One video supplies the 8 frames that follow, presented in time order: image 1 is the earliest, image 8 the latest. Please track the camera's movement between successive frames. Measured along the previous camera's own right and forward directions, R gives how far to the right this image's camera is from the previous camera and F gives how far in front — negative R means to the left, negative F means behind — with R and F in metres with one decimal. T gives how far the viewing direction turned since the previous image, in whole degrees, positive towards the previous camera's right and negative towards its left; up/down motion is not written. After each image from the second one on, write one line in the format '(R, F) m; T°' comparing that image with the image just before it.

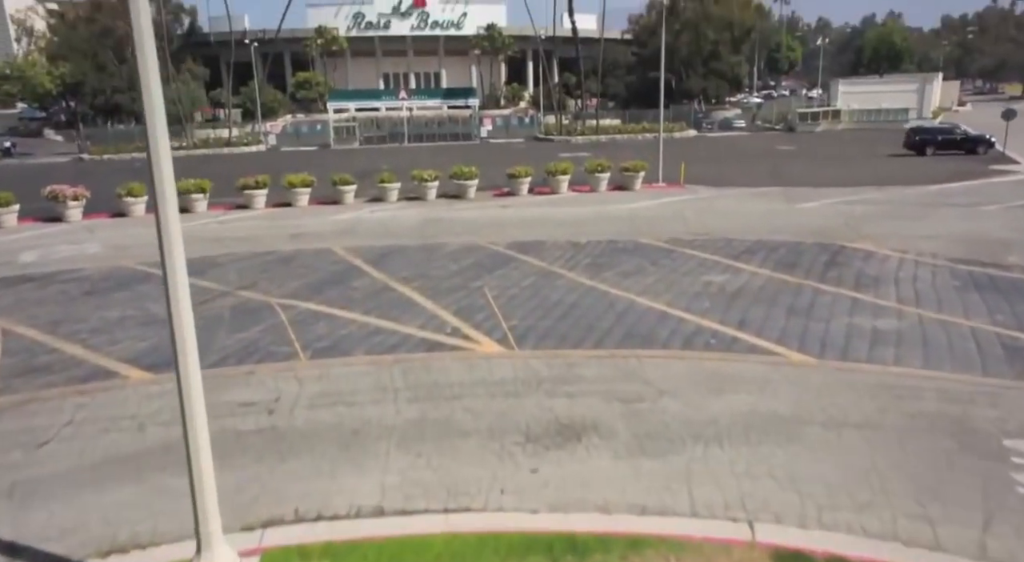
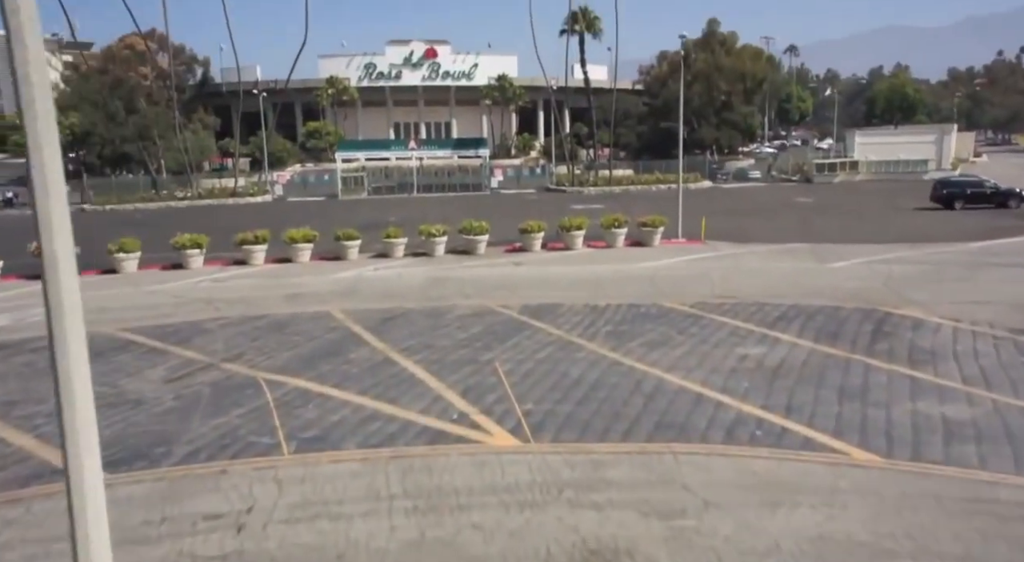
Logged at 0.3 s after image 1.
(-0.1, +1.4) m; -1°
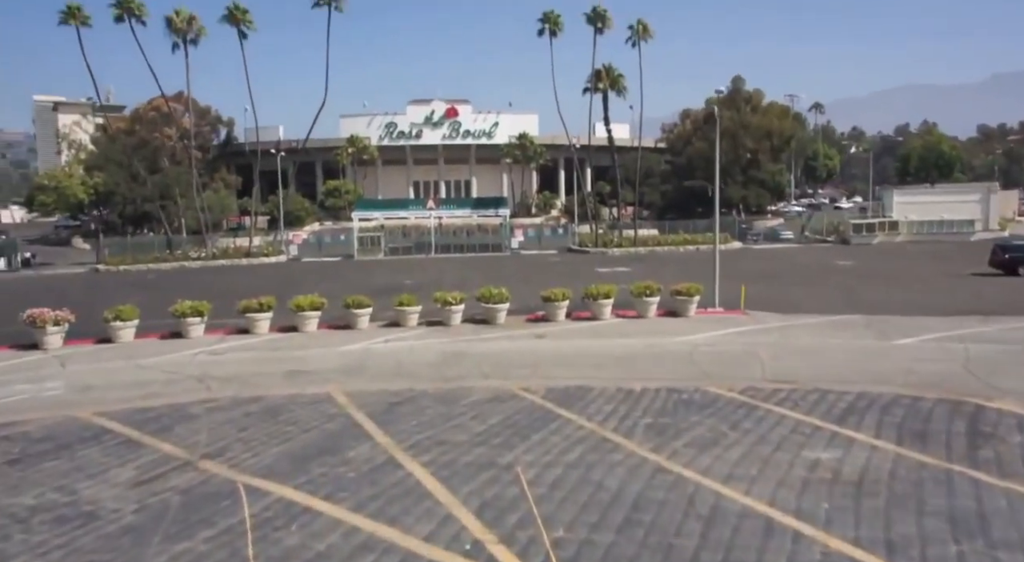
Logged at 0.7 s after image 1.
(-0.1, +1.9) m; -2°
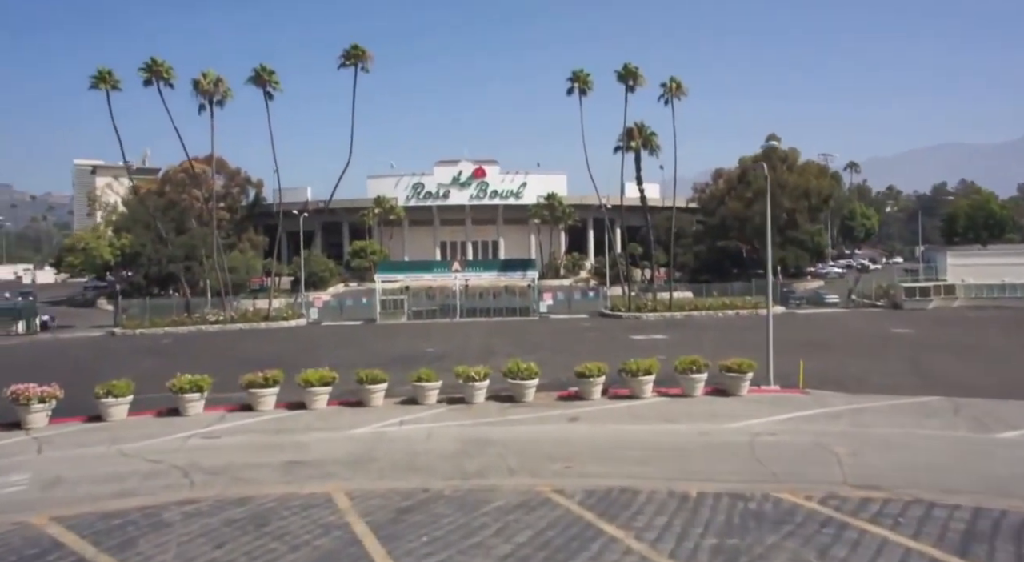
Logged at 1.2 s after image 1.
(-0.1, +2.2) m; -2°
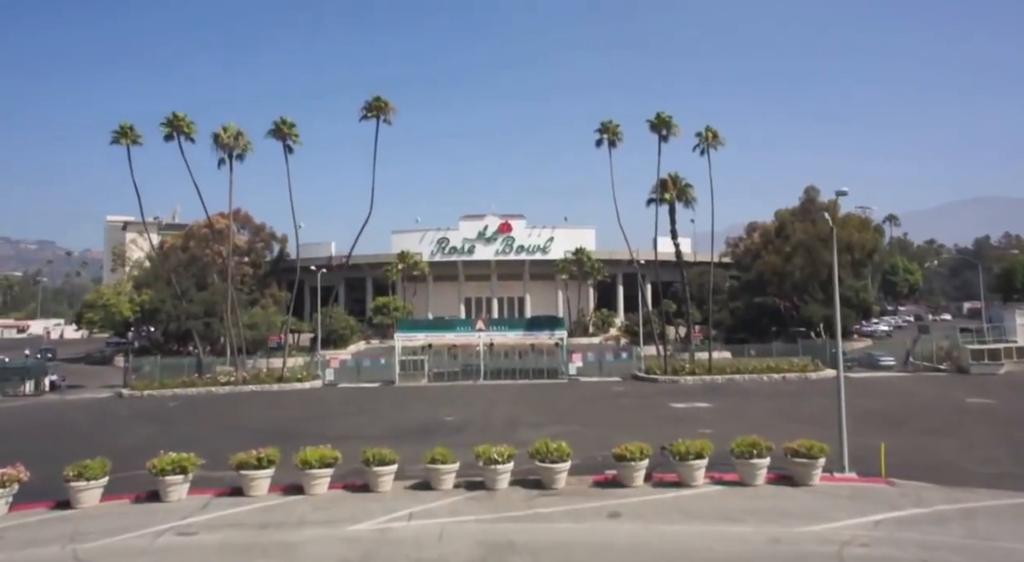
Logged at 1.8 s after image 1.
(0.0, +2.7) m; -2°
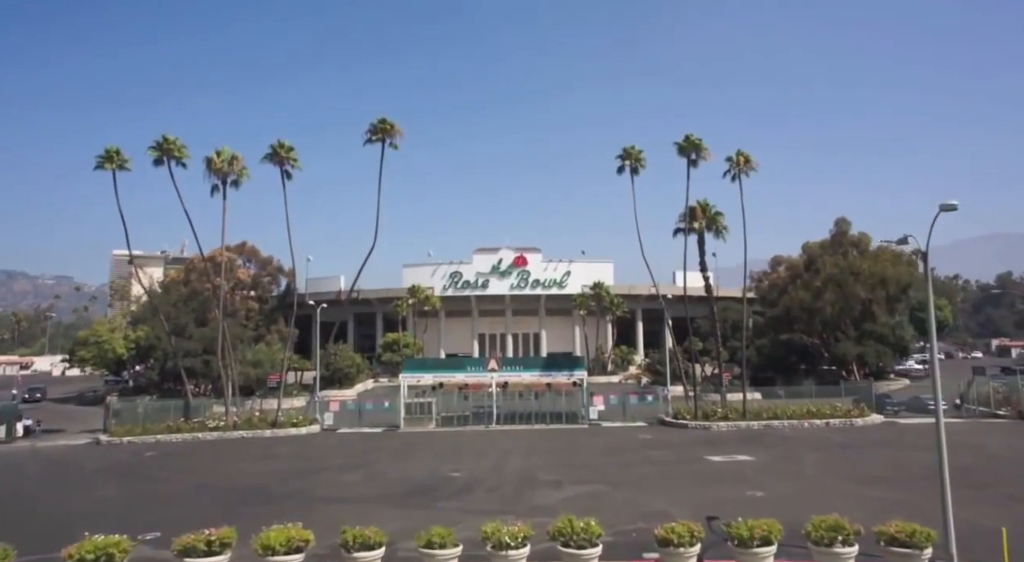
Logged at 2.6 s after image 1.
(0.0, +3.6) m; -1°
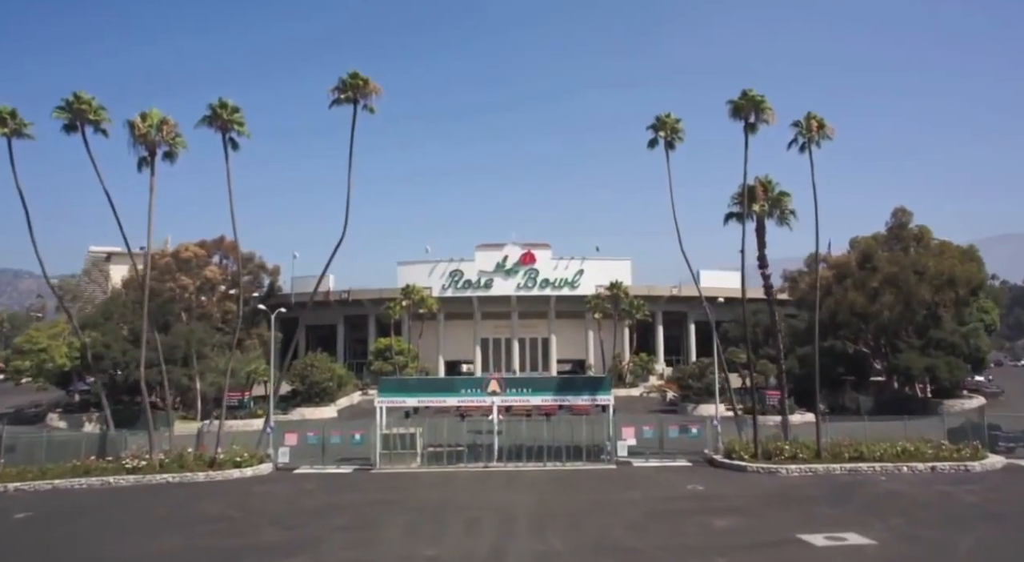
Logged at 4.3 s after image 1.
(0.0, +9.4) m; -1°
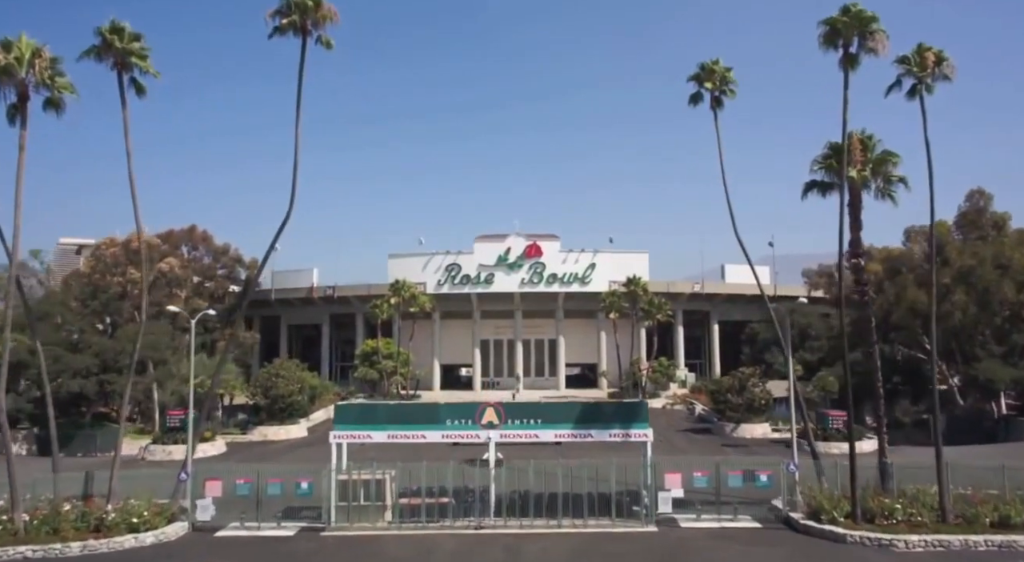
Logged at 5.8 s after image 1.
(0.0, +9.1) m; 0°
